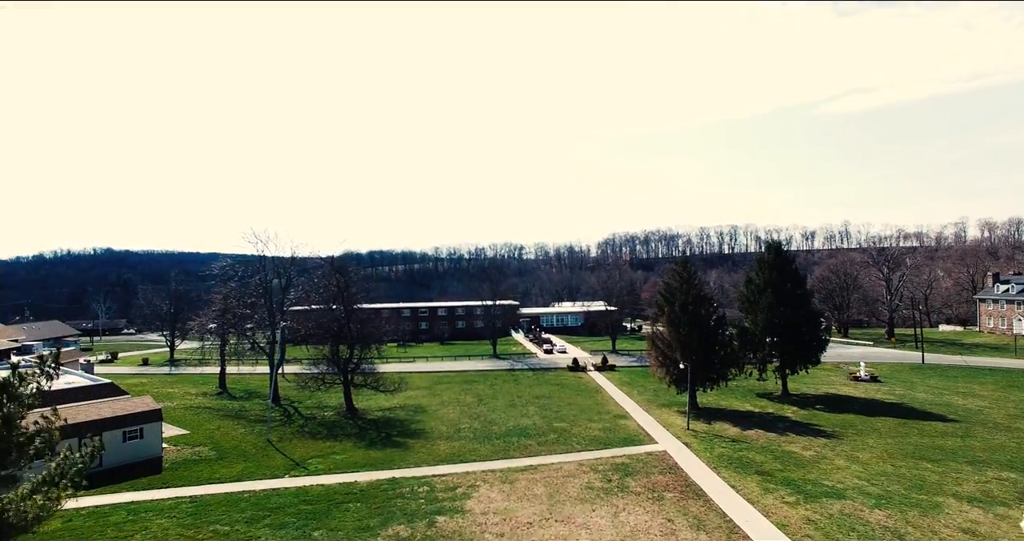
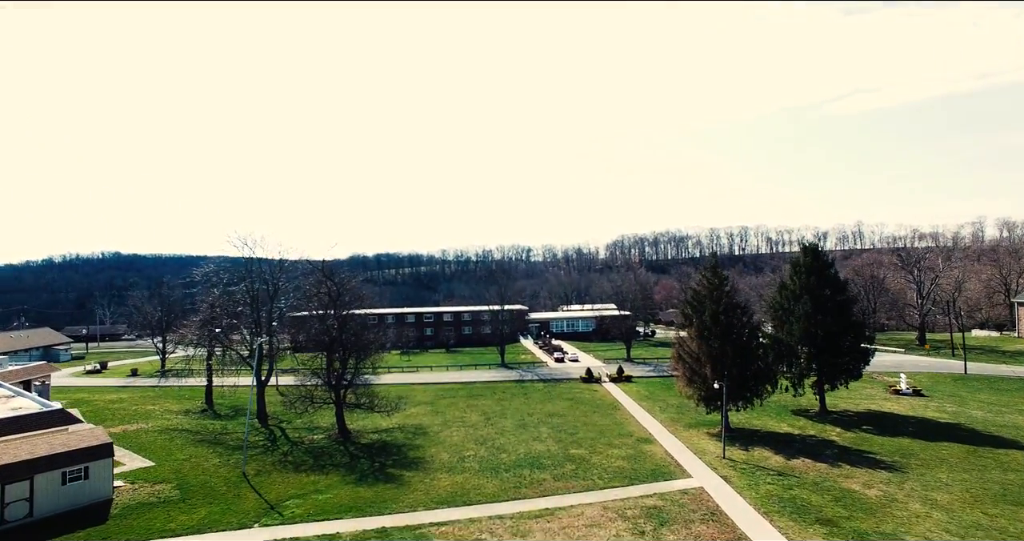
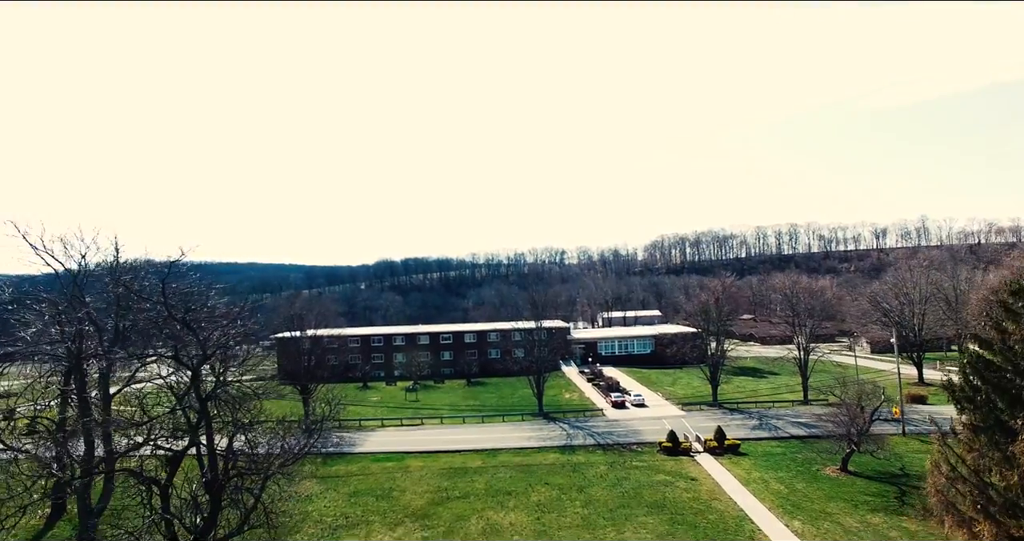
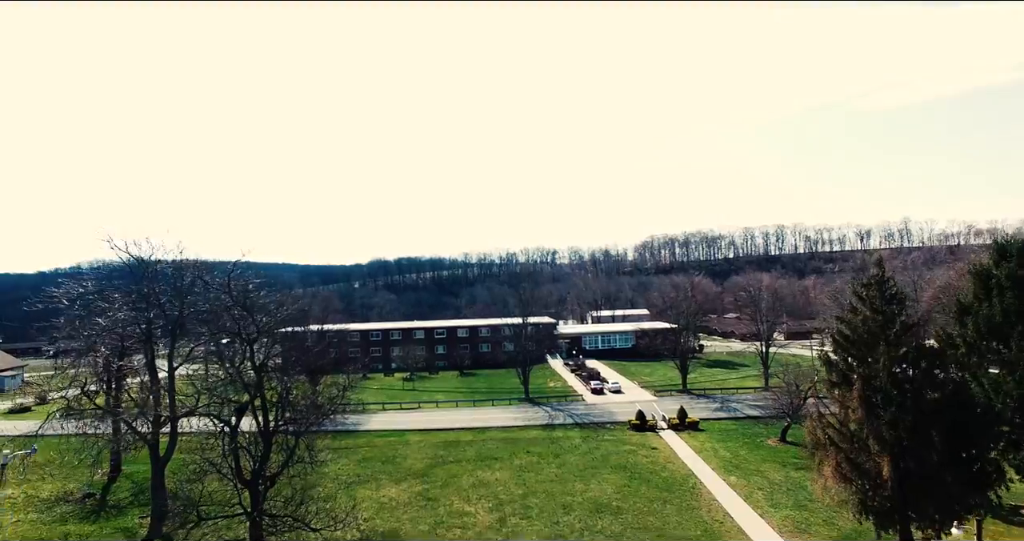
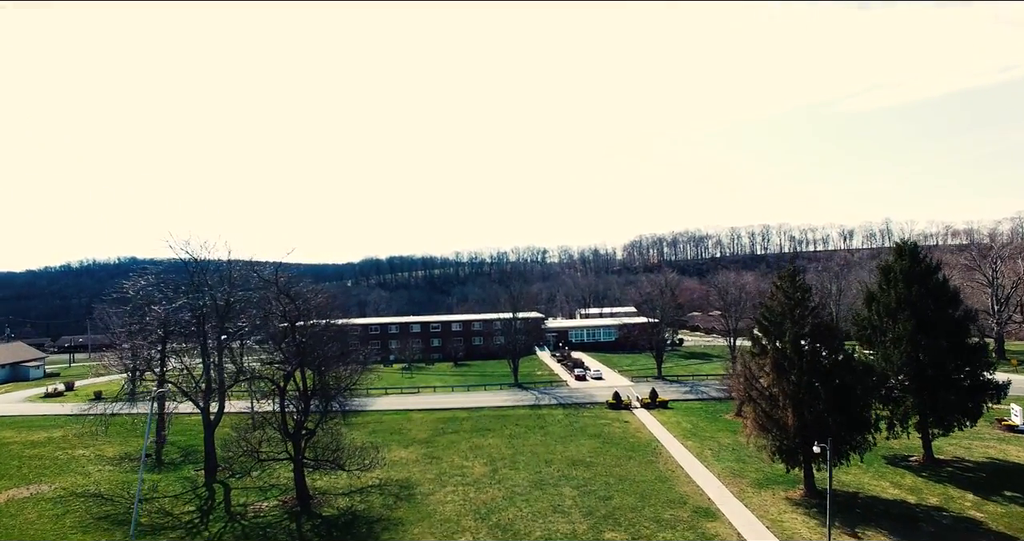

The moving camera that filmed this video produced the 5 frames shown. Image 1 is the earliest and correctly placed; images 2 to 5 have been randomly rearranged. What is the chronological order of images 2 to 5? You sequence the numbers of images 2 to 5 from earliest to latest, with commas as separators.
2, 5, 4, 3
